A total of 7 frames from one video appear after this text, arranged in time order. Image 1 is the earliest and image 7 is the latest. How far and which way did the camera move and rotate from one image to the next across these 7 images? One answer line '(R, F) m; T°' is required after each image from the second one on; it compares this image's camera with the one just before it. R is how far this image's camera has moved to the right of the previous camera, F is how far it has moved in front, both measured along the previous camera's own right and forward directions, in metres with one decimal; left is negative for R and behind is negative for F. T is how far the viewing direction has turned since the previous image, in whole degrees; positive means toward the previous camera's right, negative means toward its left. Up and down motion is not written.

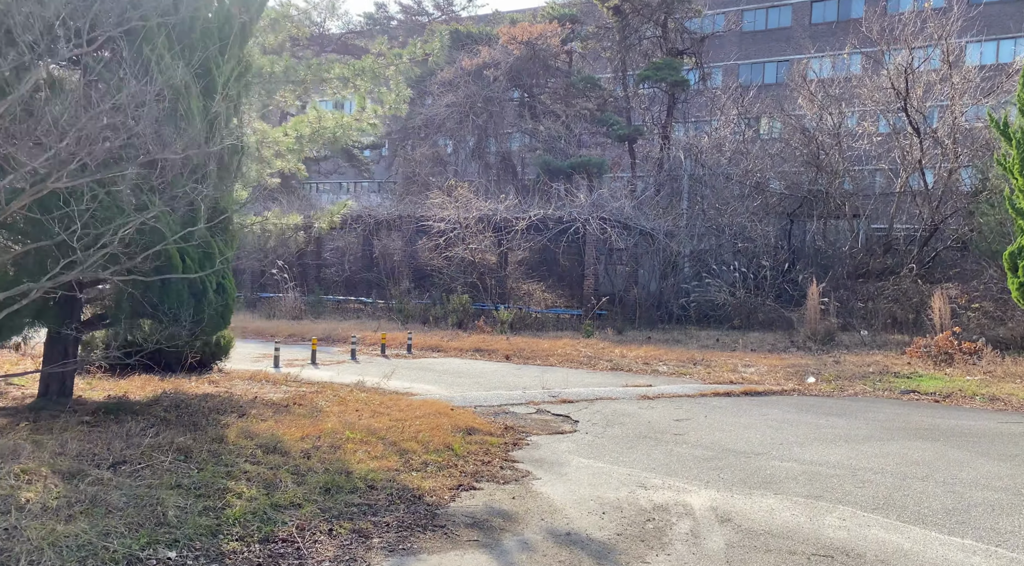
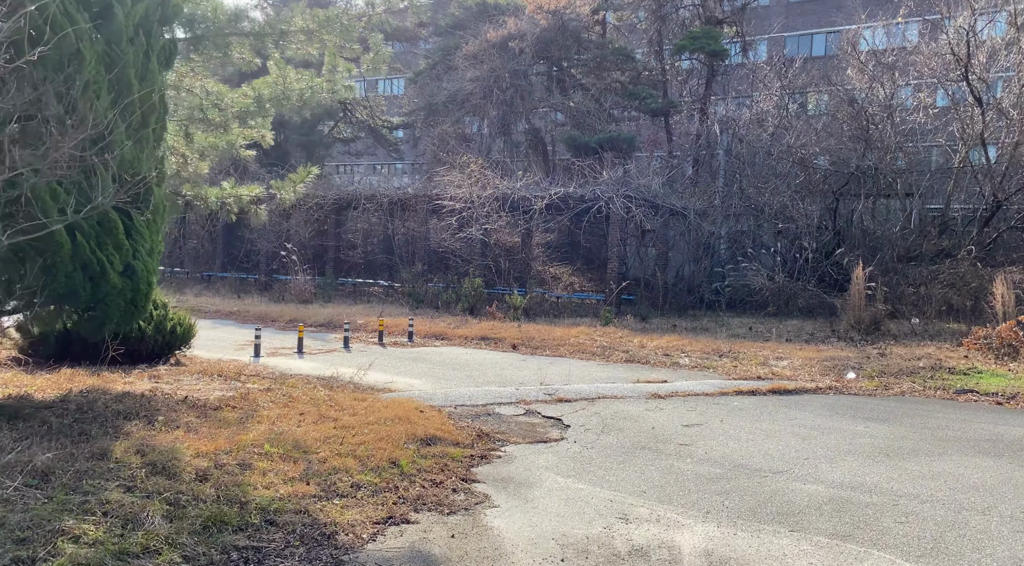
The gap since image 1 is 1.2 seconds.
(+0.7, +1.7) m; -3°
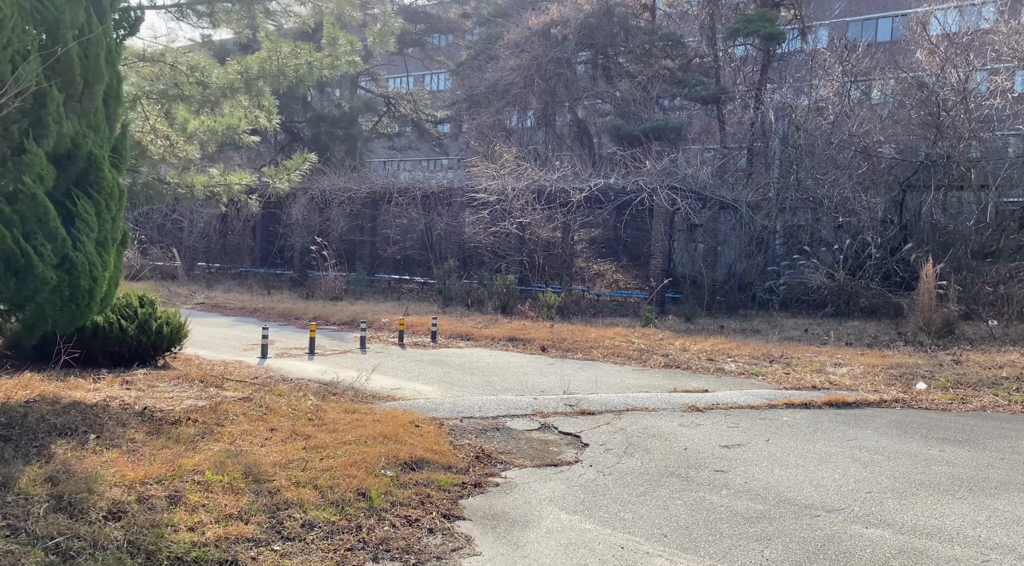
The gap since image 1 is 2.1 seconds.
(+0.4, +1.3) m; -3°
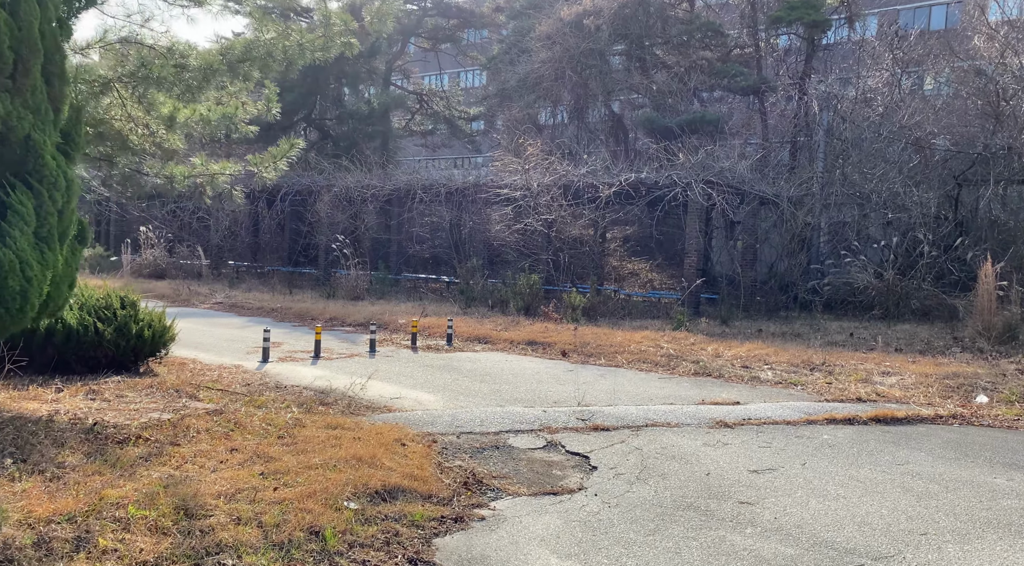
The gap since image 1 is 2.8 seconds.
(+0.4, +1.0) m; -3°
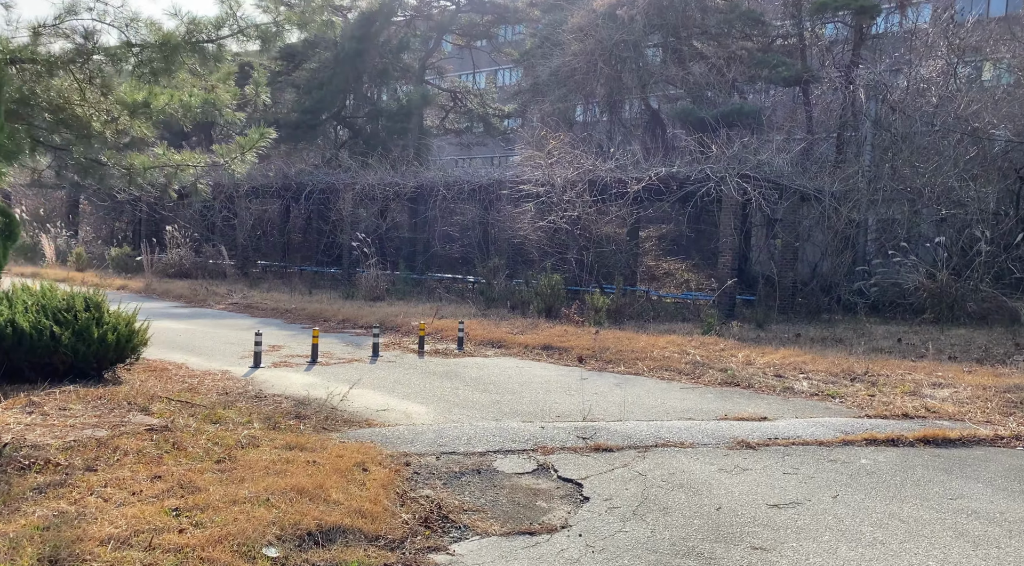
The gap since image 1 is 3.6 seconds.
(+0.5, +1.1) m; -3°
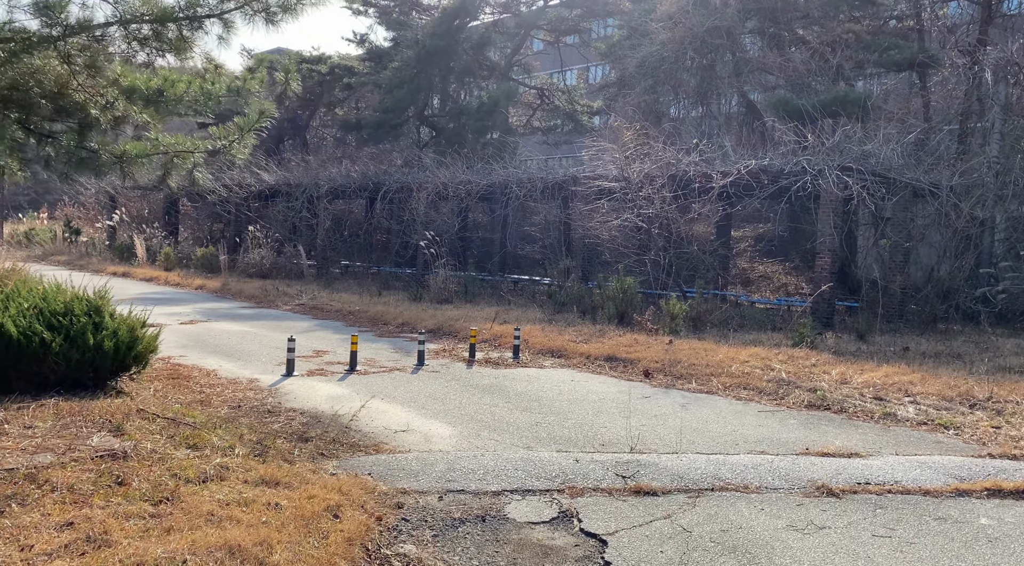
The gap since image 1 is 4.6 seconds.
(+0.5, +1.3) m; -6°
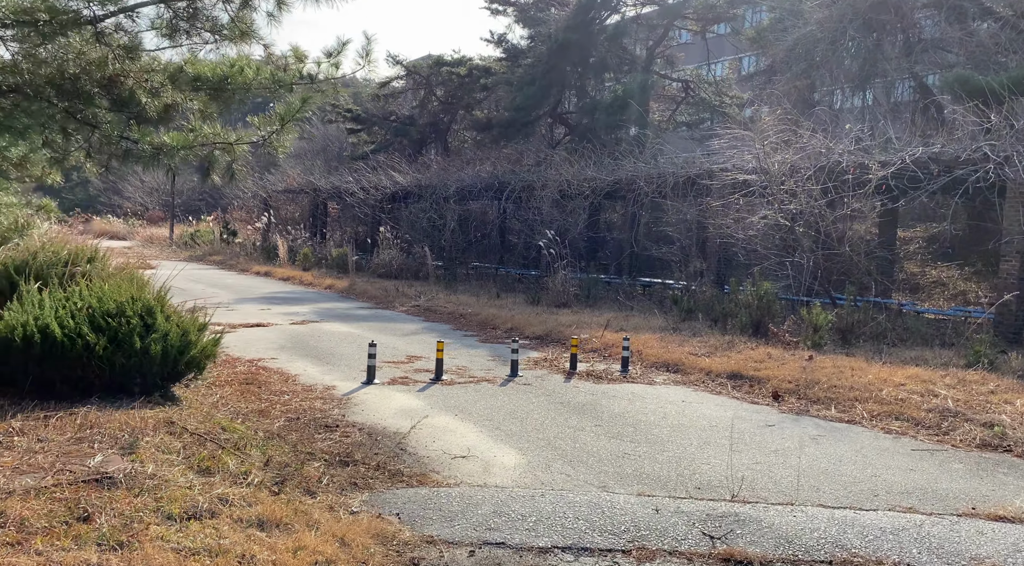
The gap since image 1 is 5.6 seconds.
(+0.5, +1.3) m; -10°
